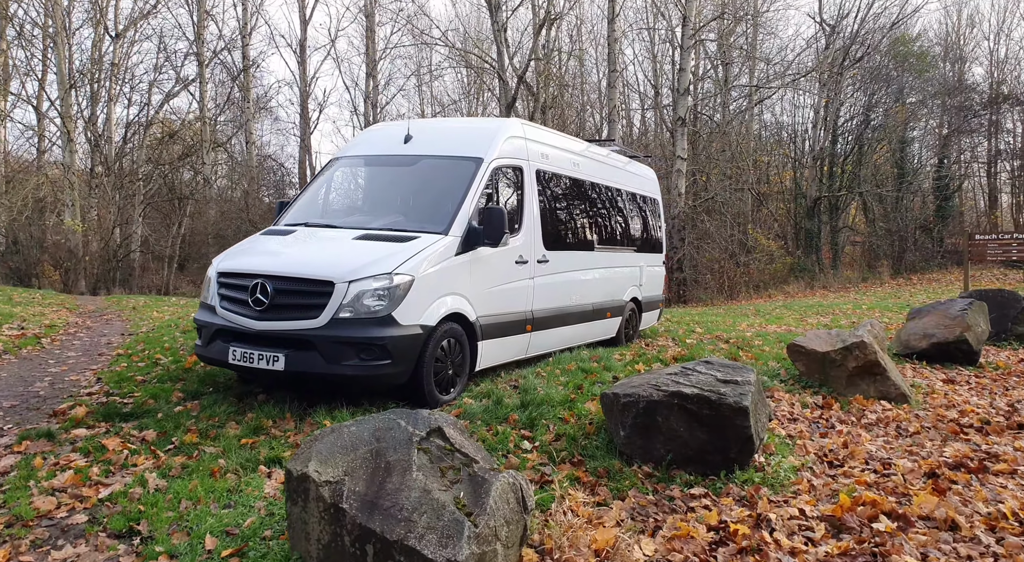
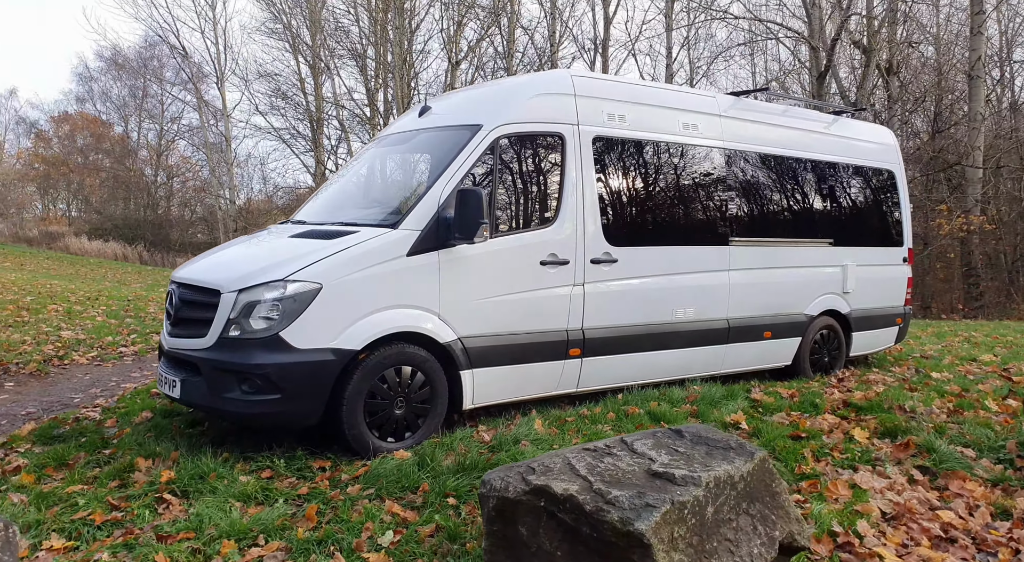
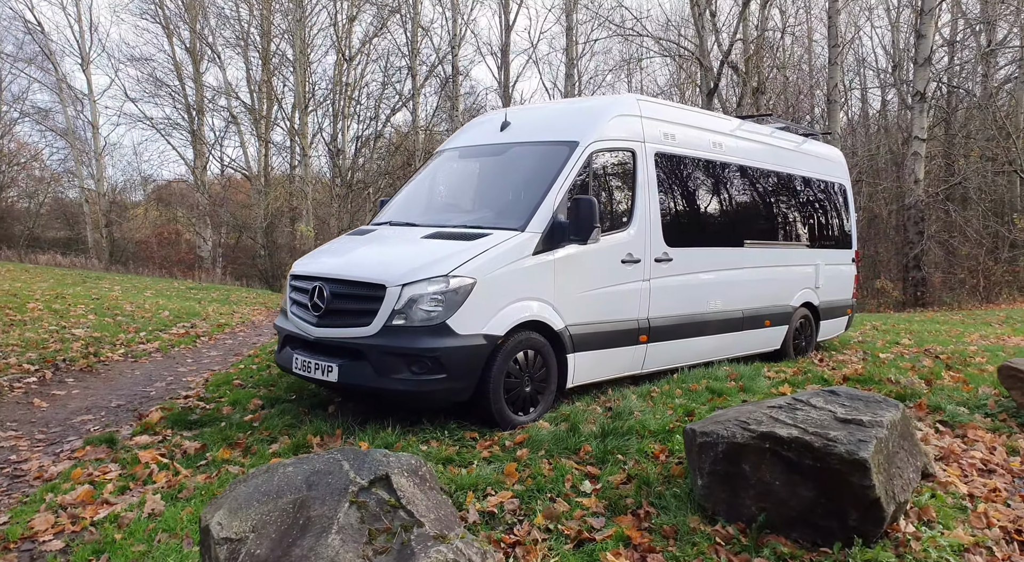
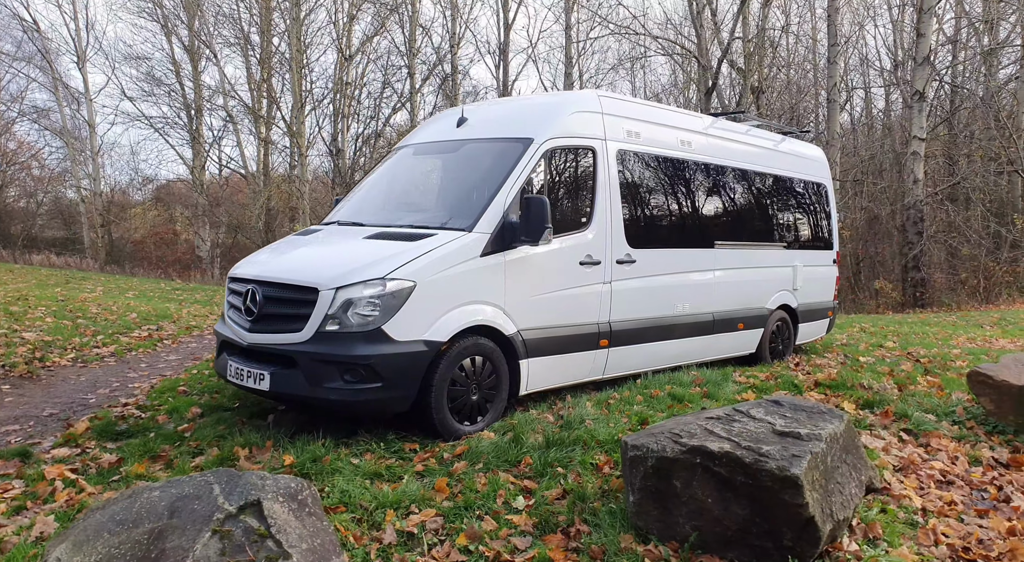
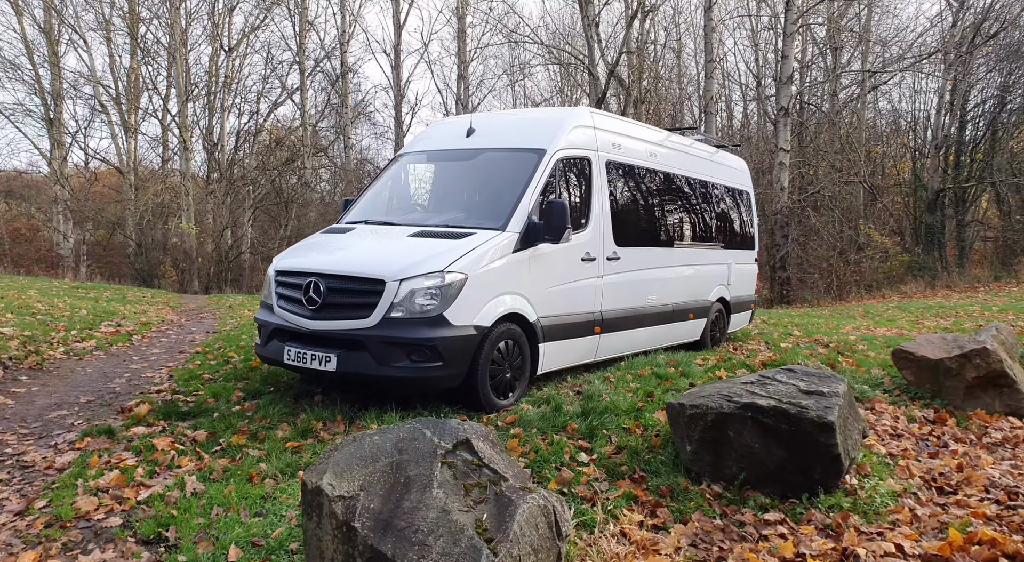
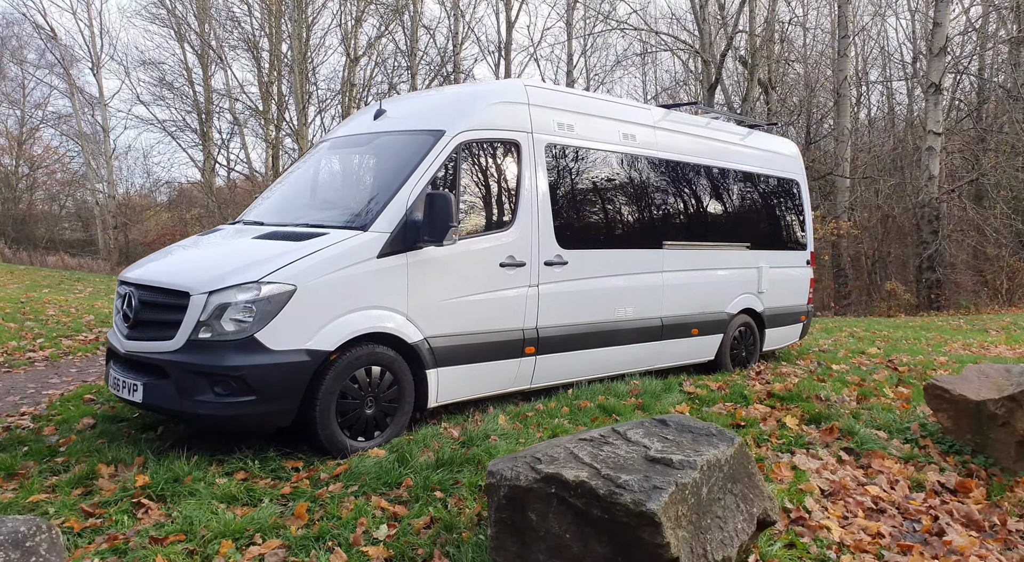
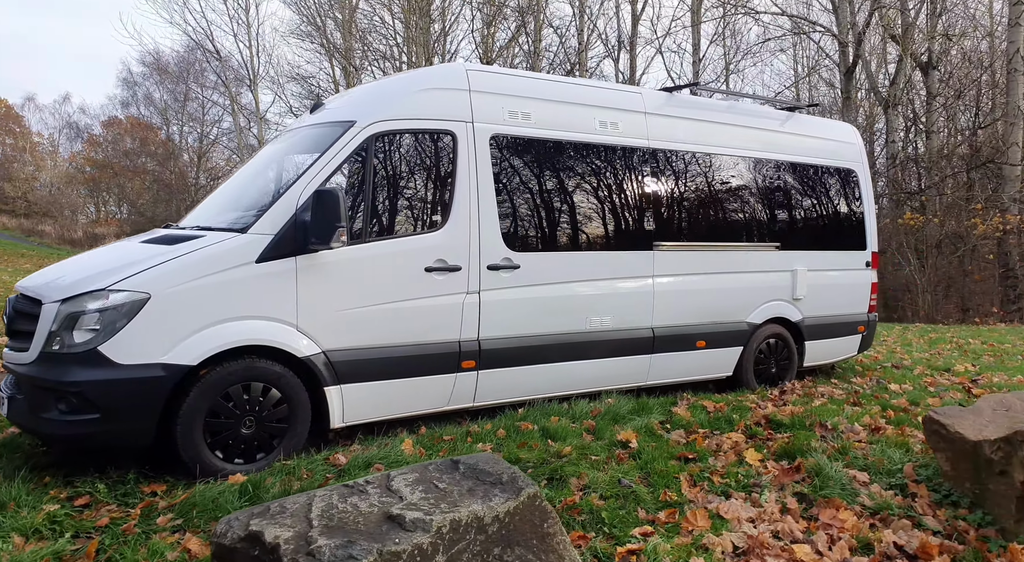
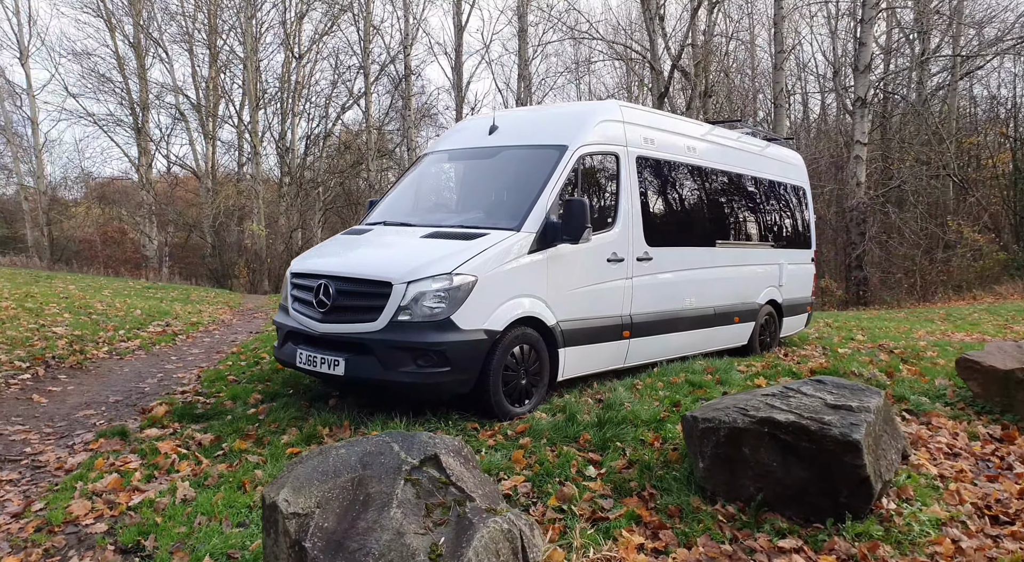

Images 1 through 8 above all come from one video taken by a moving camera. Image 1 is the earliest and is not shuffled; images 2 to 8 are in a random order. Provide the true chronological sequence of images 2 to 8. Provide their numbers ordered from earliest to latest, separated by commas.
5, 8, 3, 4, 6, 2, 7
